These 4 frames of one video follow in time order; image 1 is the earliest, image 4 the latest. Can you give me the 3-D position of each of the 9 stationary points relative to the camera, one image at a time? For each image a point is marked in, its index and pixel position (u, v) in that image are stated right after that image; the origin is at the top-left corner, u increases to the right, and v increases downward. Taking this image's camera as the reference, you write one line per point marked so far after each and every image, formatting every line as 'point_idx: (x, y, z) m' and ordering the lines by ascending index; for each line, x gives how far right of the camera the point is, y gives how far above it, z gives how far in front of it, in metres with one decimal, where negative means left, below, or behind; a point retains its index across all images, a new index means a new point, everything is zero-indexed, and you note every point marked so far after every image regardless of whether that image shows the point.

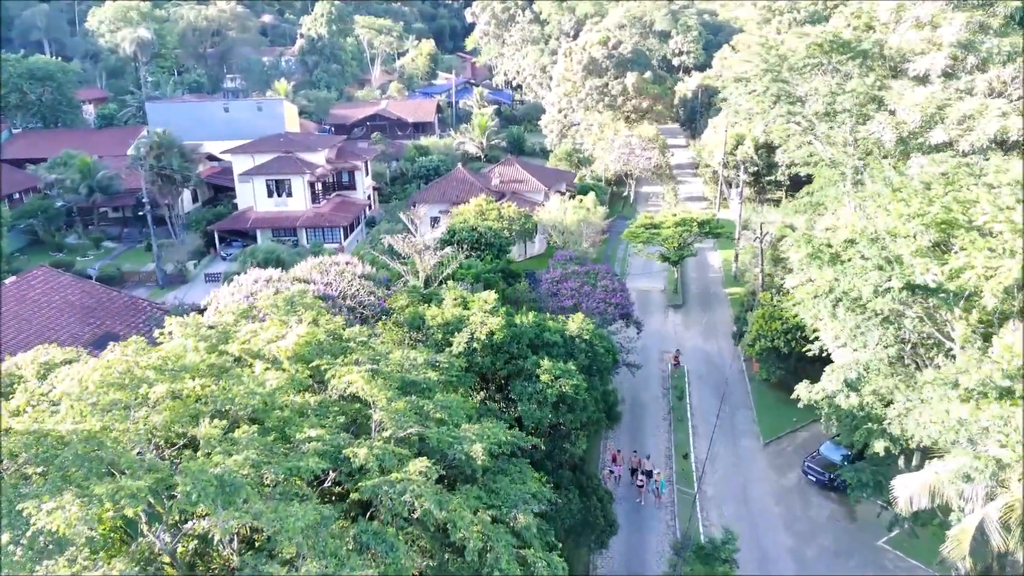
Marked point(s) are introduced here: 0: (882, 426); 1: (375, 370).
0: (+7.8, -2.9, +16.9) m
1: (-2.3, -1.4, +13.1) m
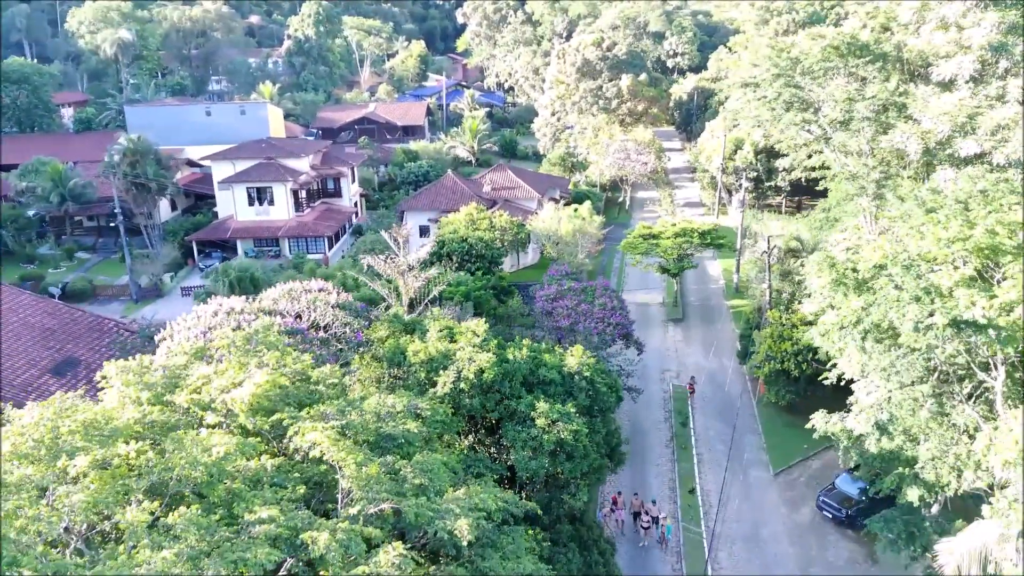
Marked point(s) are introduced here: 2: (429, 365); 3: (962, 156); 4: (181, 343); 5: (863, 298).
0: (+7.7, -3.5, +15.2) m
1: (-2.4, -2.0, +11.4) m
2: (-1.5, -1.4, +14.7) m
3: (+10.6, +3.1, +18.8) m
4: (-5.7, -1.0, +13.8) m
5: (+7.0, -0.2, +15.7) m
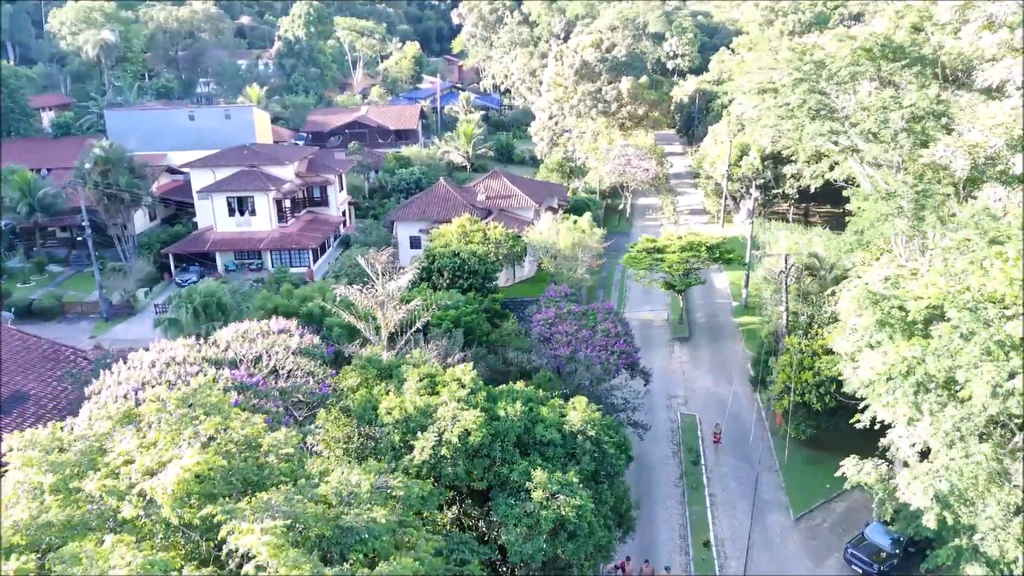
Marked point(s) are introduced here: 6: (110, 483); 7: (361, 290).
0: (+7.6, -4.2, +13.0) m
1: (-2.5, -2.7, +9.1) m
2: (-1.7, -2.2, +12.5) m
3: (+10.5, +2.4, +16.7) m
4: (-5.9, -1.7, +11.6) m
5: (+6.8, -0.9, +13.6) m
6: (-4.8, -2.3, +9.5) m
7: (-3.2, 0.0, +16.9) m
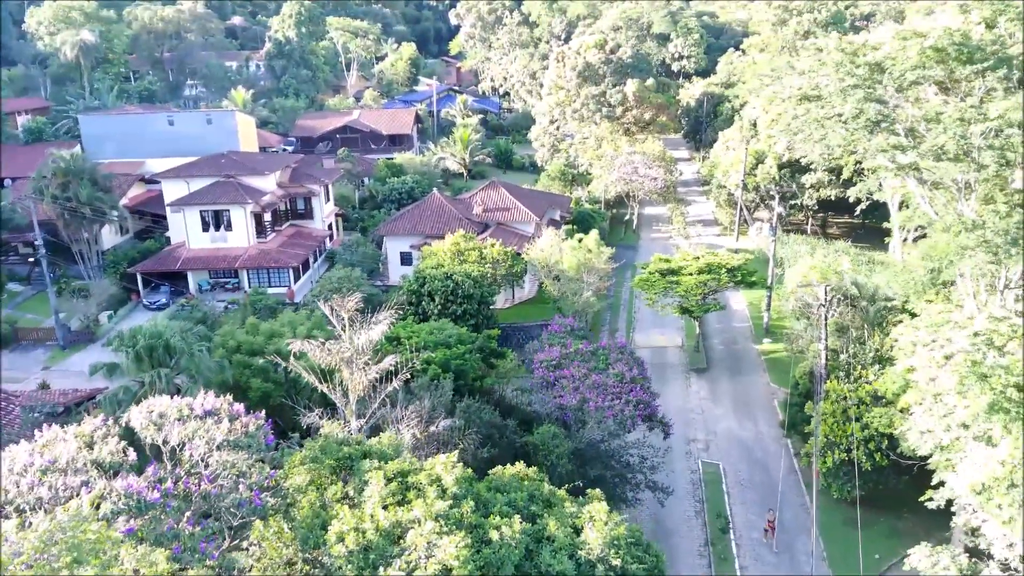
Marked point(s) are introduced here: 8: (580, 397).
0: (+7.5, -5.1, +9.8) m
1: (-2.6, -3.6, +5.9) m
2: (-1.7, -3.1, +9.3) m
3: (+10.4, +1.5, +13.5) m
4: (-5.9, -2.6, +8.4) m
5: (+6.8, -1.9, +10.3) m
6: (-4.8, -3.2, +6.3) m
7: (-3.2, -1.0, +13.6) m
8: (+1.6, -2.7, +19.2) m
